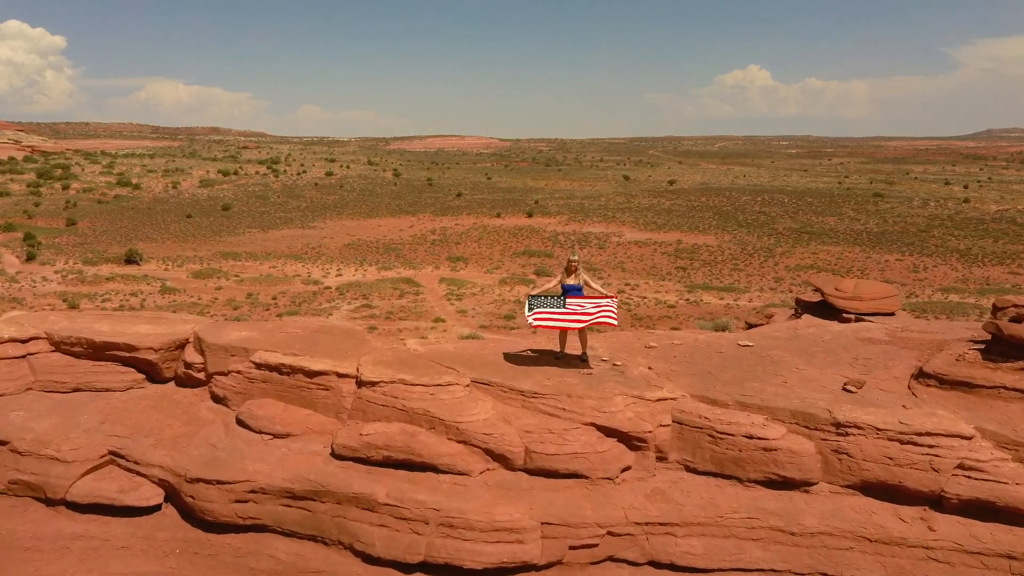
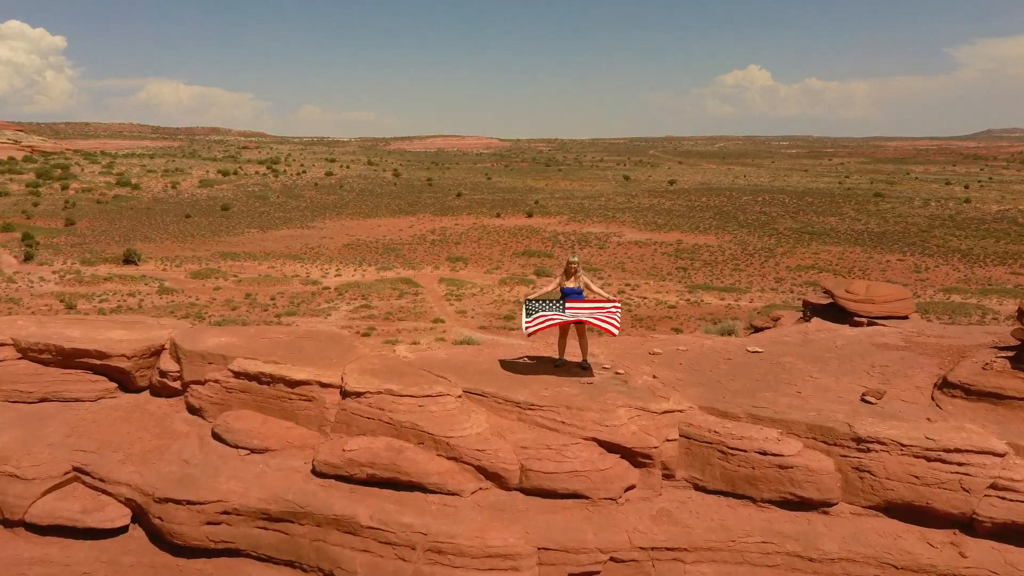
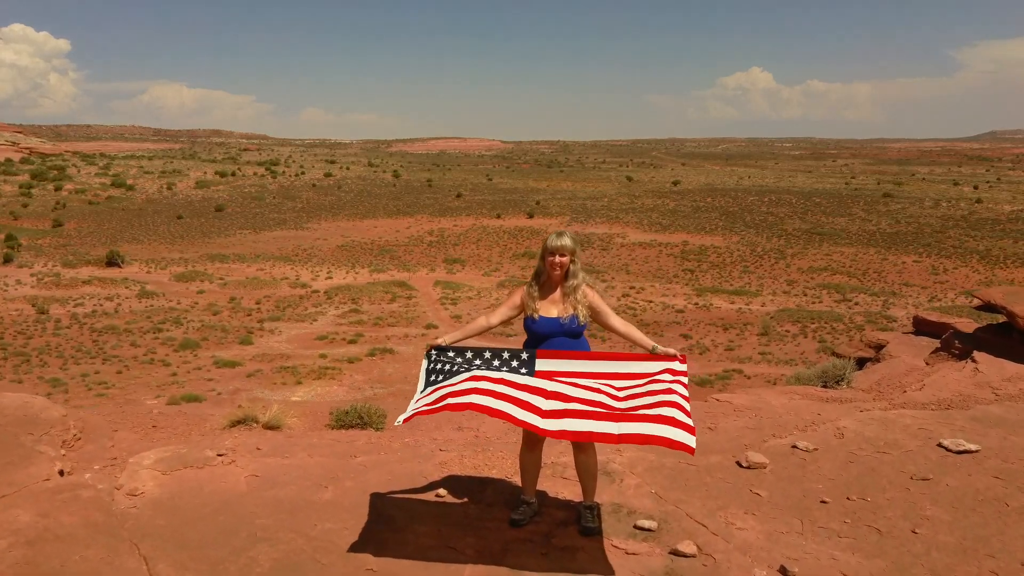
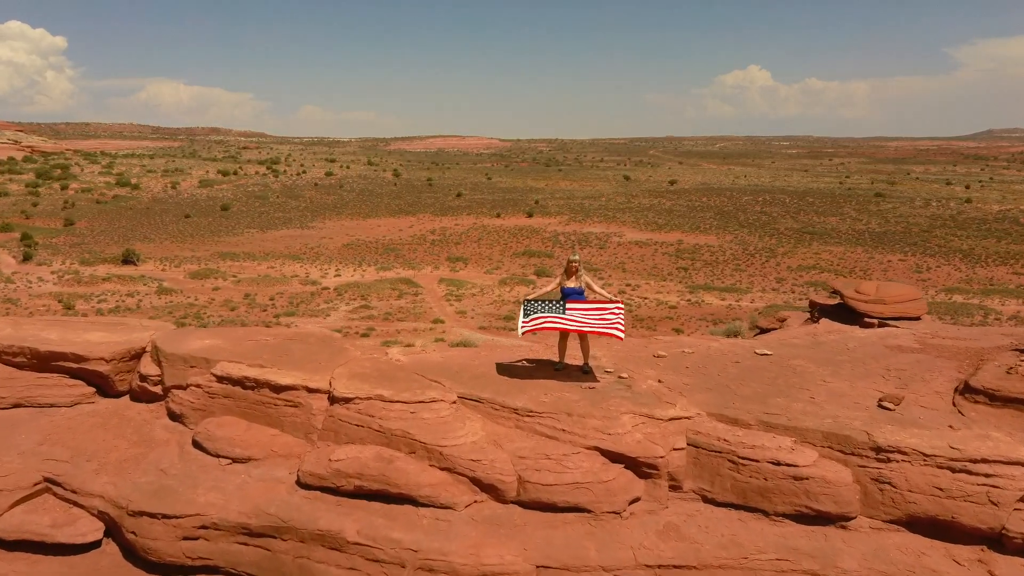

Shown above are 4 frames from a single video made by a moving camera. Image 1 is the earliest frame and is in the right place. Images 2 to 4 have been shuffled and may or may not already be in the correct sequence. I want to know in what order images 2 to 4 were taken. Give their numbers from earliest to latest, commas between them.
2, 4, 3
